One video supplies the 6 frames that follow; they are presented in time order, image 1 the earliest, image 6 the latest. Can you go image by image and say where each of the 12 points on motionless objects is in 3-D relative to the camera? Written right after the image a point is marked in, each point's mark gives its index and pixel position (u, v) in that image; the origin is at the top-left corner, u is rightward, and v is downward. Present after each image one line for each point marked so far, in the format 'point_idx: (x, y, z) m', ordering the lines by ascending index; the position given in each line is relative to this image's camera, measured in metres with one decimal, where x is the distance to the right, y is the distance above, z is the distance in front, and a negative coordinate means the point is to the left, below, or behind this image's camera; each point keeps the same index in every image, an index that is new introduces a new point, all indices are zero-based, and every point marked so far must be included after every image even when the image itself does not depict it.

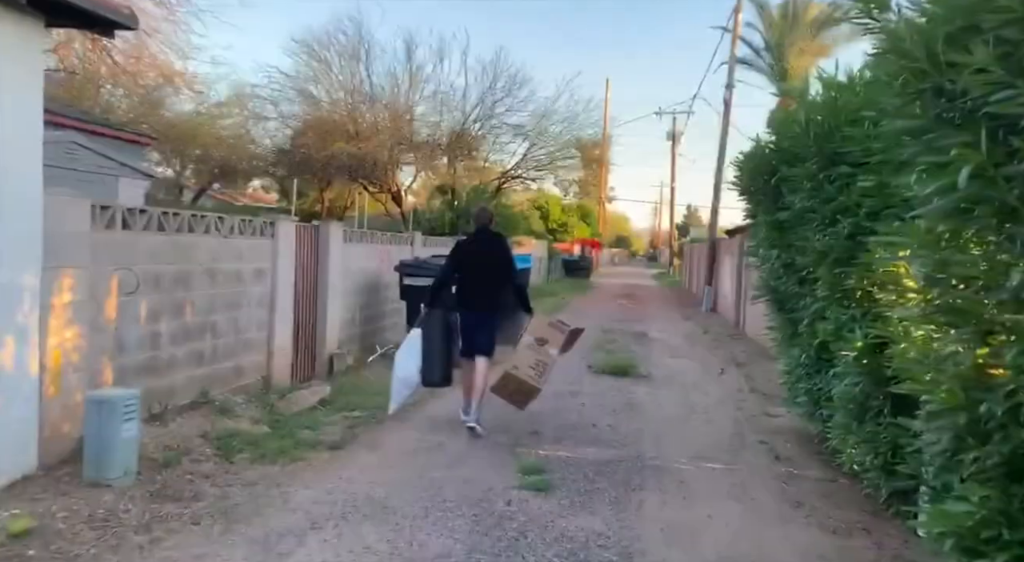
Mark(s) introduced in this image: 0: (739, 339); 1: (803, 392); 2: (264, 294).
0: (+4.6, -1.2, +16.2) m
1: (+2.5, -0.9, +6.8) m
2: (-2.5, -0.1, +8.2) m
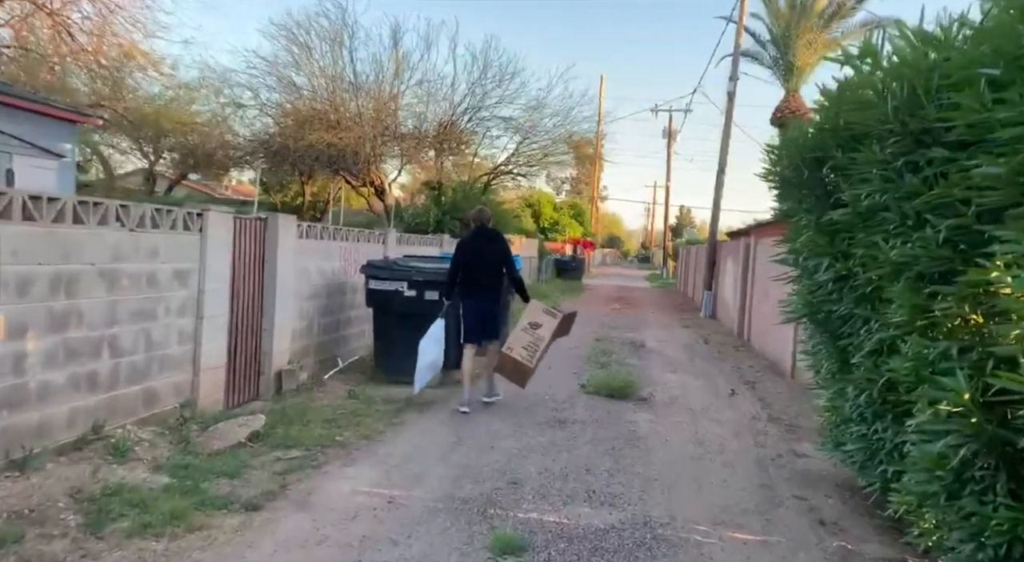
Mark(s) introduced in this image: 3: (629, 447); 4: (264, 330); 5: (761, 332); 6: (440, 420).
0: (+4.3, -1.3, +14.9) m
1: (+2.3, -1.0, +5.4) m
2: (-2.7, -0.2, +6.7) m
3: (+1.0, -1.4, +6.9) m
4: (-2.5, -0.5, +8.3) m
5: (+4.5, -0.9, +14.6) m
6: (-0.7, -1.3, +7.5) m
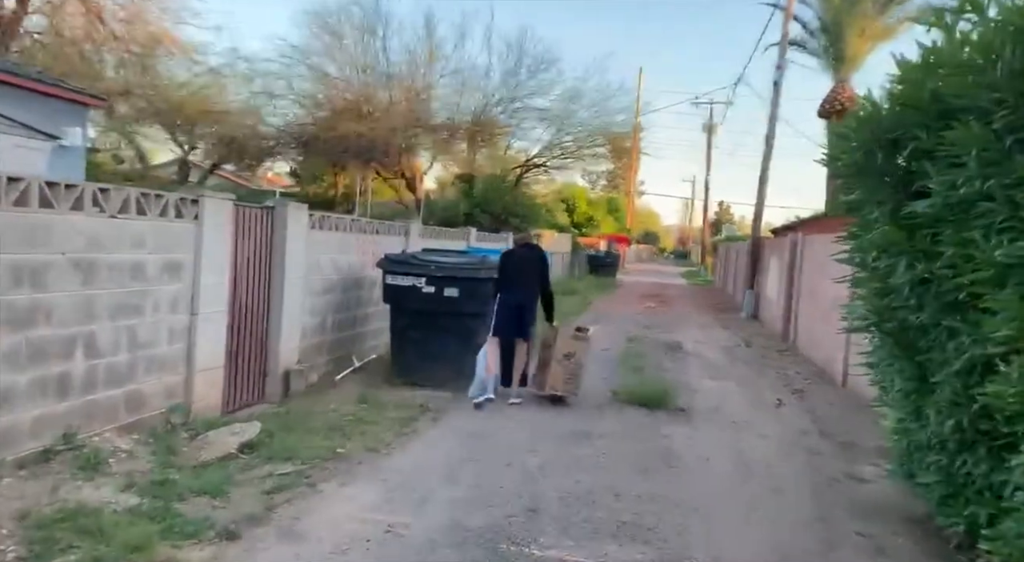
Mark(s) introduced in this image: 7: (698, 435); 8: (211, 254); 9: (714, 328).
0: (+4.8, -1.3, +14.0) m
1: (+2.4, -1.1, +4.6) m
2: (-2.5, -0.1, +6.1) m
3: (+1.2, -1.4, +6.2) m
4: (-2.3, -0.5, +7.7) m
5: (+5.0, -0.9, +13.7) m
6: (-0.5, -1.3, +6.8) m
7: (+1.7, -1.4, +7.4) m
8: (-2.4, +0.2, +6.4) m
9: (+4.6, -1.1, +18.5) m
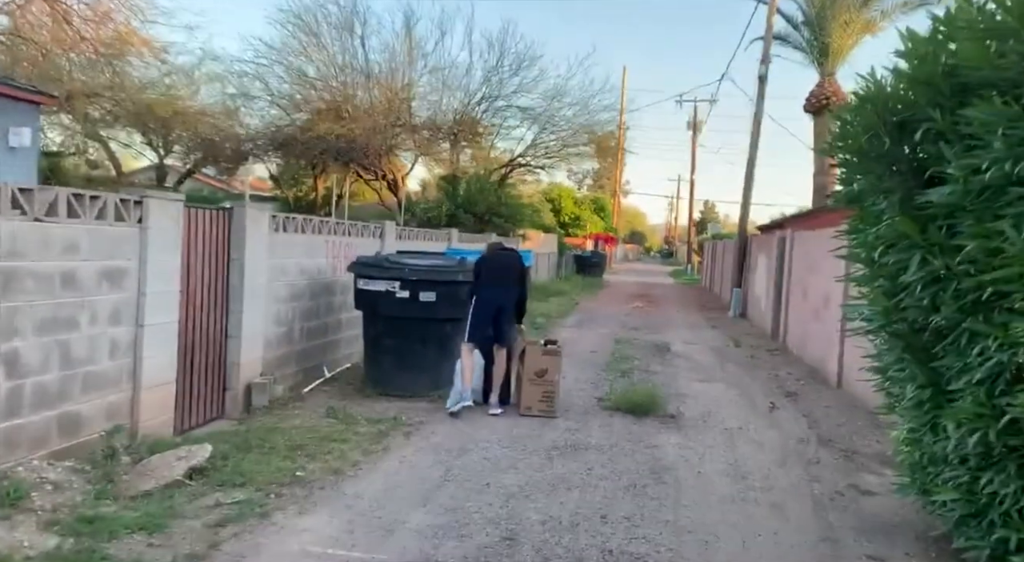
0: (+4.5, -1.2, +13.5) m
1: (+2.2, -1.0, +4.1) m
2: (-2.7, -0.2, +5.6) m
3: (+1.0, -1.4, +5.7) m
4: (-2.5, -0.5, +7.1) m
5: (+4.7, -0.9, +13.3) m
6: (-0.6, -1.3, +6.3) m
7: (+1.5, -1.4, +6.9) m
8: (-2.6, +0.2, +5.9) m
9: (+4.3, -1.0, +18.0) m
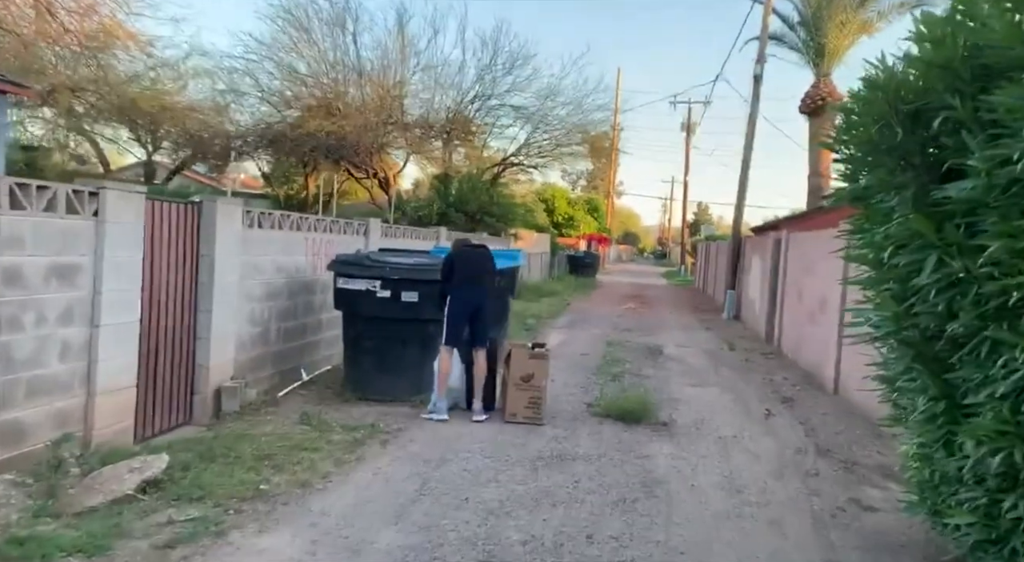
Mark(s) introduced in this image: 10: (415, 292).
0: (+4.3, -1.3, +13.2) m
1: (+2.1, -1.1, +3.8) m
2: (-2.8, -0.1, +5.2) m
3: (+0.9, -1.4, +5.4) m
4: (-2.6, -0.5, +6.8) m
5: (+4.5, -0.9, +13.0) m
6: (-0.8, -1.3, +6.0) m
7: (+1.4, -1.4, +6.5) m
8: (-2.7, +0.2, +5.5) m
9: (+4.1, -1.1, +17.7) m
10: (-1.0, -0.1, +7.9) m
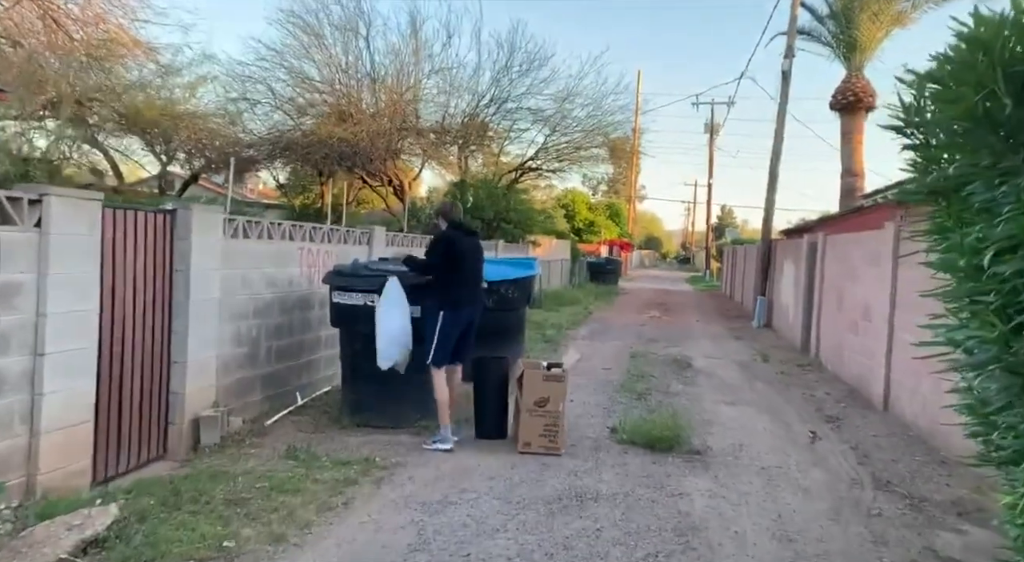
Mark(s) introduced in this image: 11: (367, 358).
0: (+4.6, -1.4, +12.3) m
1: (+2.1, -1.1, +2.9) m
2: (-2.8, -0.3, +4.5) m
3: (+0.9, -1.5, +4.5) m
4: (-2.5, -0.6, +6.0) m
5: (+4.8, -1.0, +12.0) m
6: (-0.7, -1.4, +5.2) m
7: (+1.5, -1.5, +5.7) m
8: (-2.6, 0.0, +4.8) m
9: (+4.5, -1.2, +16.8) m
10: (-0.8, -0.2, +7.1) m
11: (-1.3, -0.7, +7.3) m
